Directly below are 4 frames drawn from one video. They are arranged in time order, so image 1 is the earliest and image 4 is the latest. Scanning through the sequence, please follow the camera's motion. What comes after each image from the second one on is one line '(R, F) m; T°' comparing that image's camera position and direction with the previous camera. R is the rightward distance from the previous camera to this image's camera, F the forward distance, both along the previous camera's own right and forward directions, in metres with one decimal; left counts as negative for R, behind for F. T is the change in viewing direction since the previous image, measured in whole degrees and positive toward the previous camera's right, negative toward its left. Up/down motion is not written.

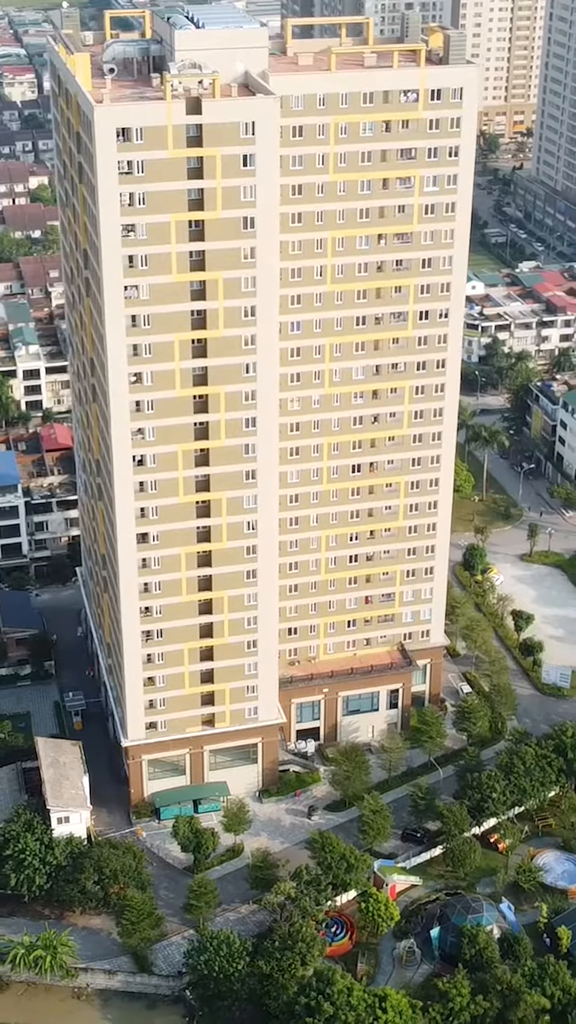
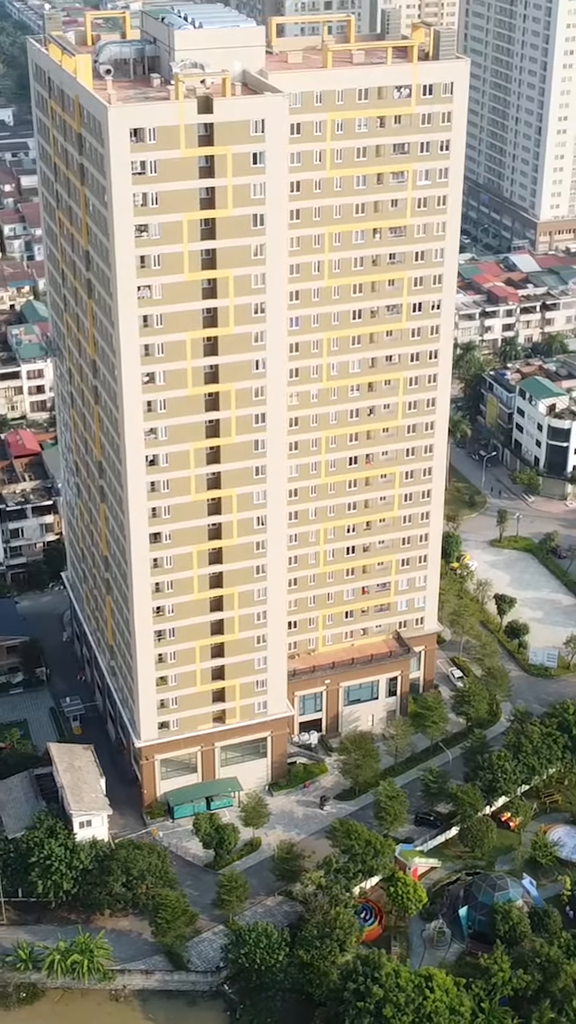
(-5.6, -0.5) m; +4°
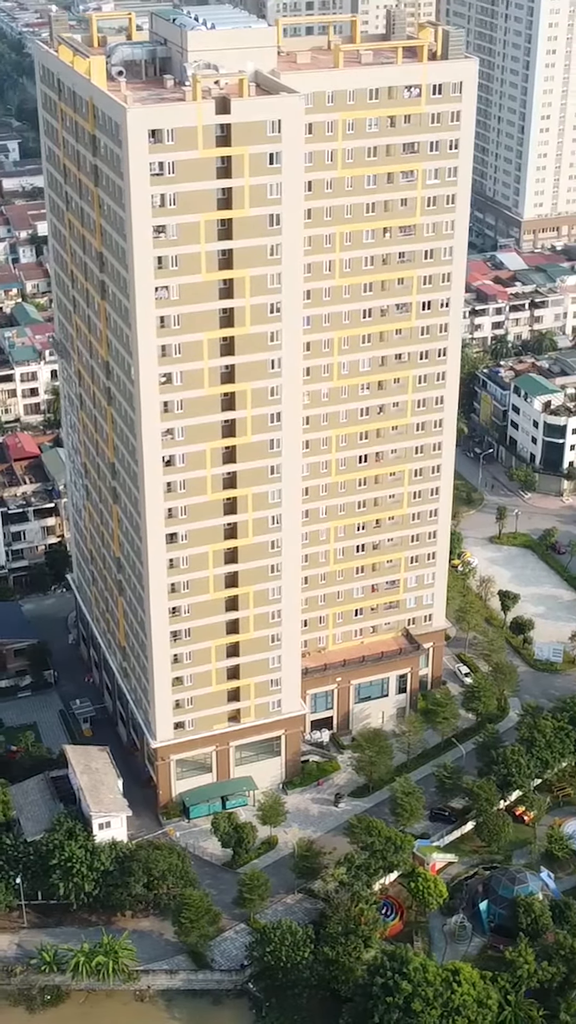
(-2.3, -0.2) m; +1°
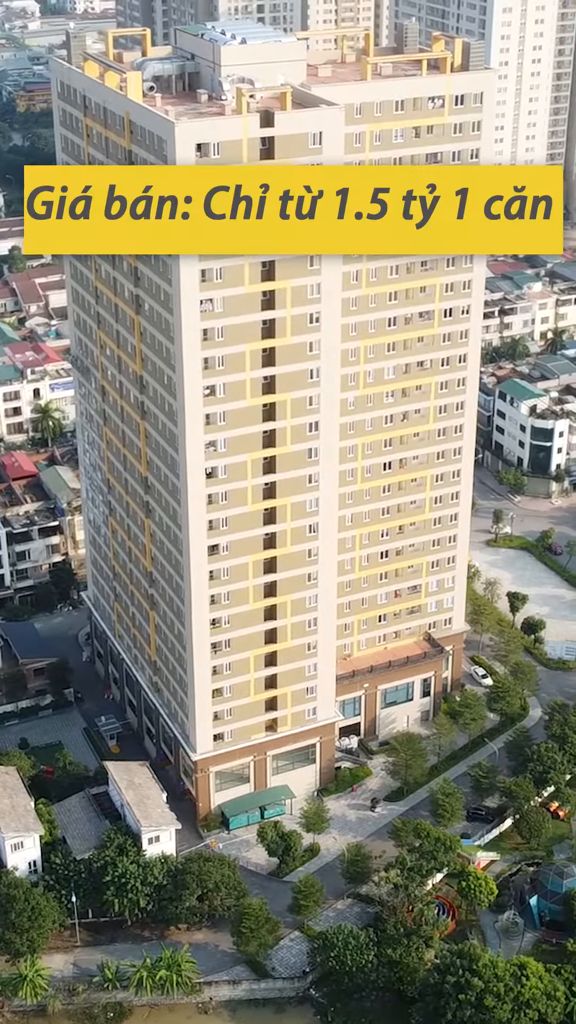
(-5.9, -0.4) m; +3°
